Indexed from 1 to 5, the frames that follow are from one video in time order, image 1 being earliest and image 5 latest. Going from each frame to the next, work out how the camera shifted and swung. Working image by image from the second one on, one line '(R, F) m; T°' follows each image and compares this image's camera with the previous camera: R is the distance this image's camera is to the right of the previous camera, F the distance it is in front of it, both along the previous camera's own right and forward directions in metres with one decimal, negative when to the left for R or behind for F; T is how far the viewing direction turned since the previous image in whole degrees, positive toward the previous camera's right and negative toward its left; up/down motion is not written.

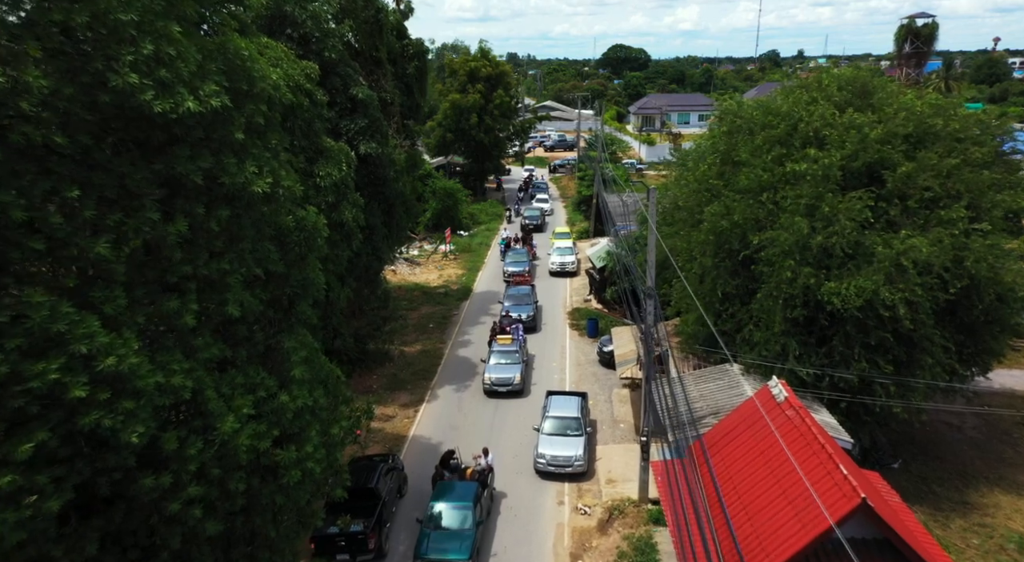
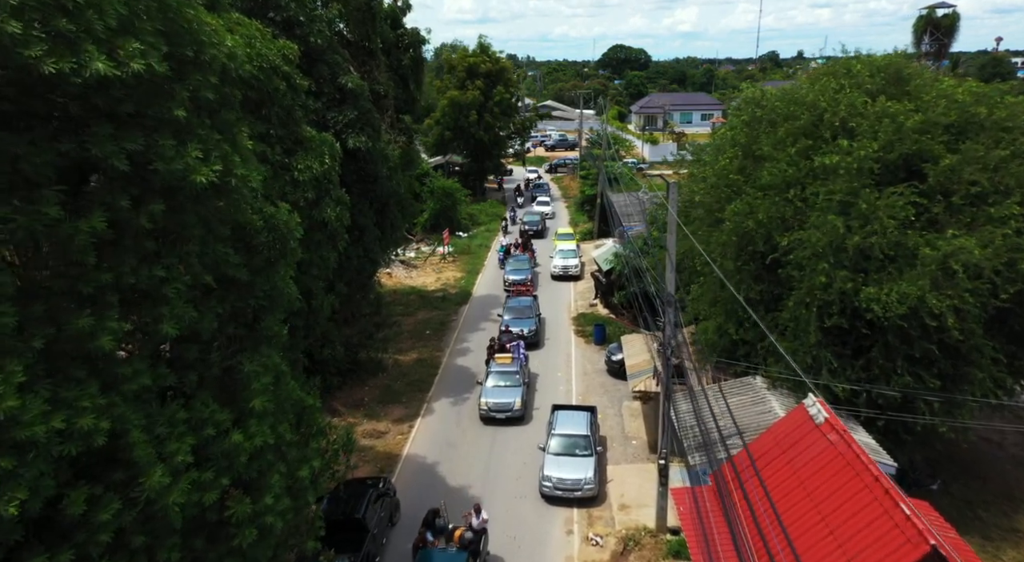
(-0.1, +1.6) m; 0°
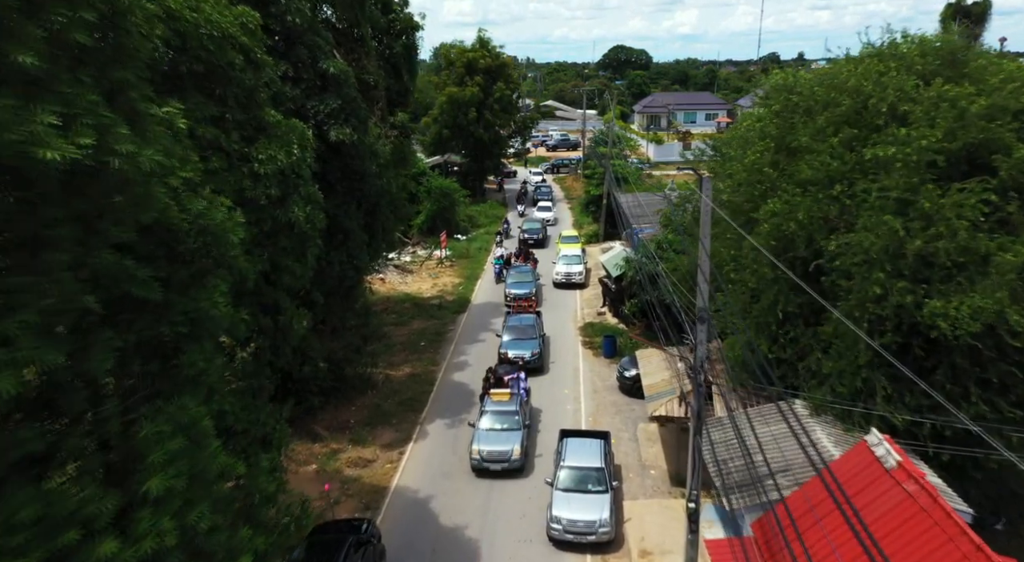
(0.0, +2.1) m; 0°
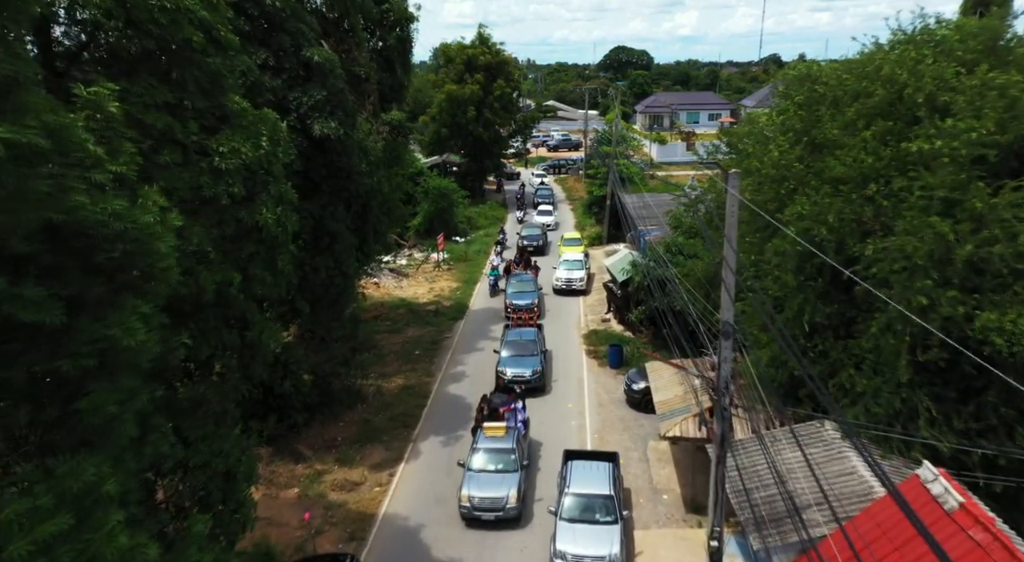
(0.0, +1.4) m; 0°
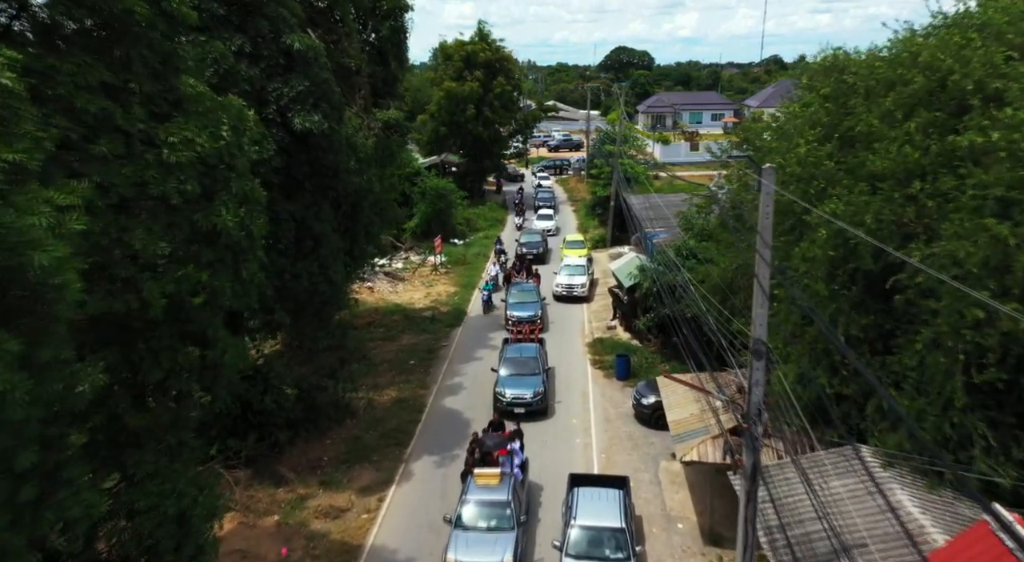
(0.0, +1.3) m; 0°
